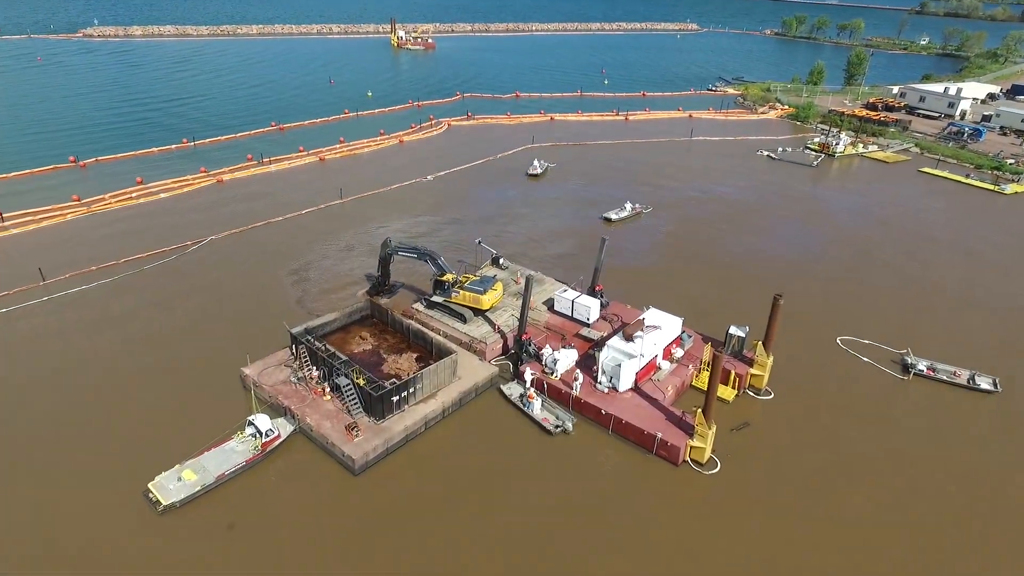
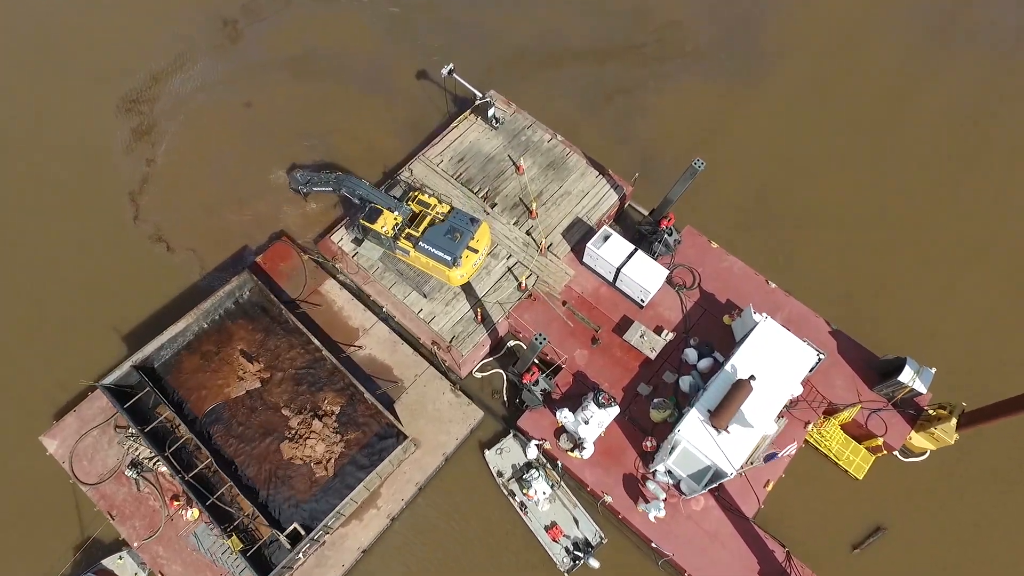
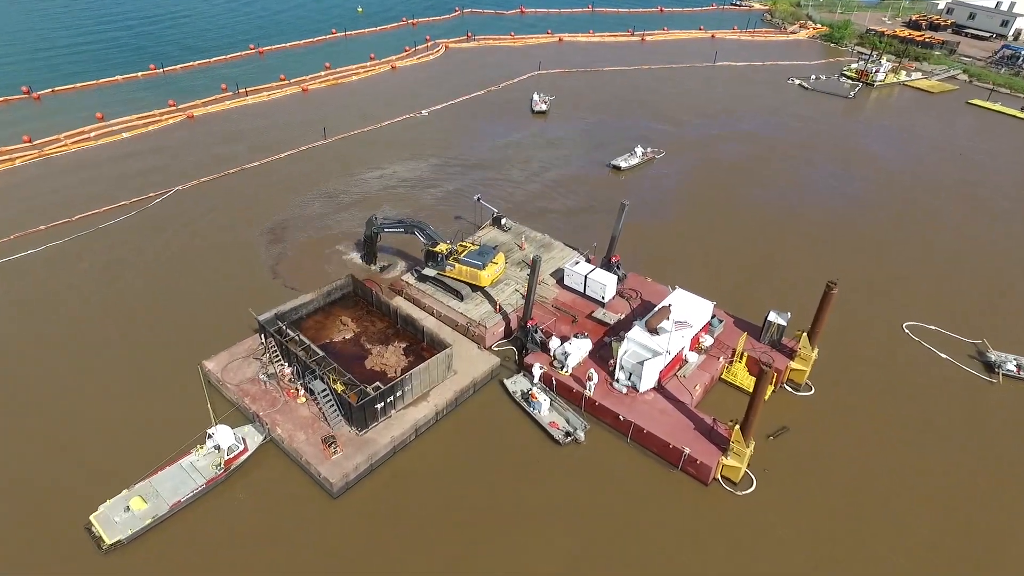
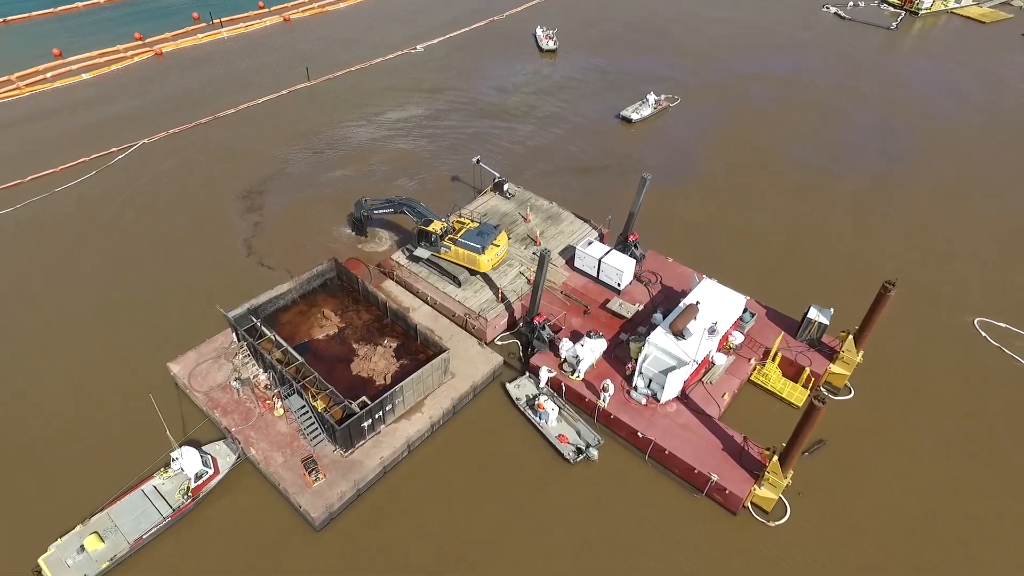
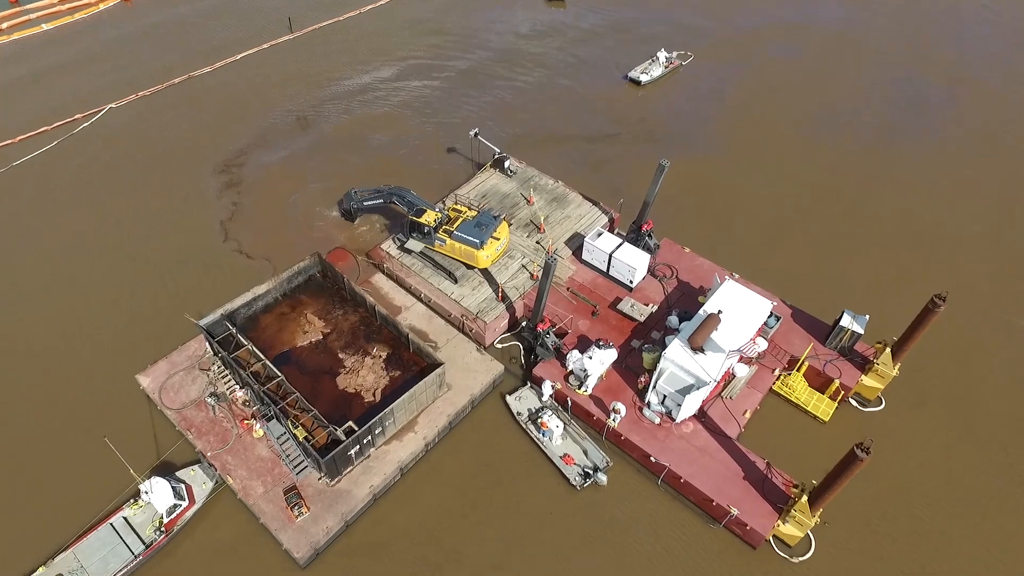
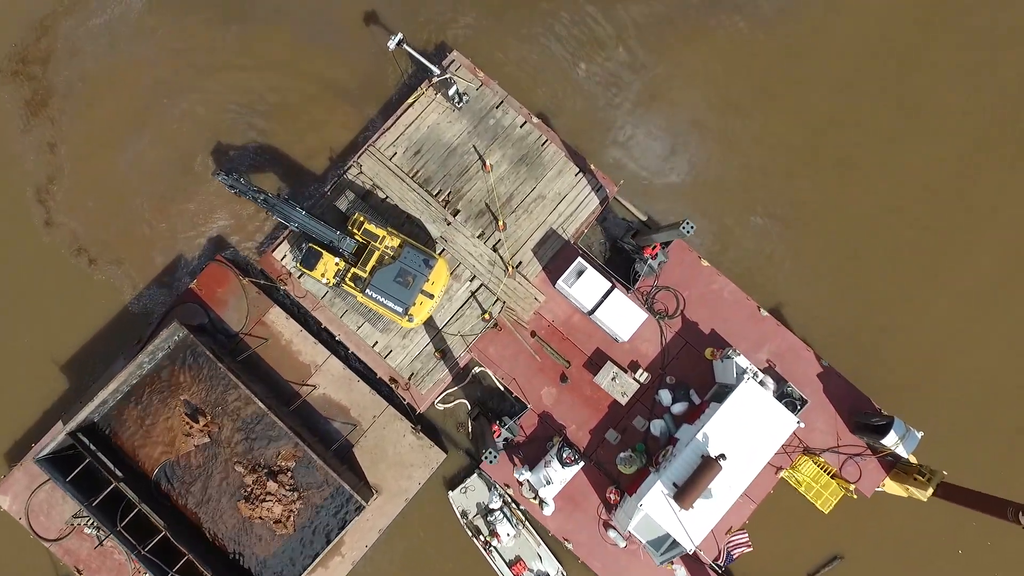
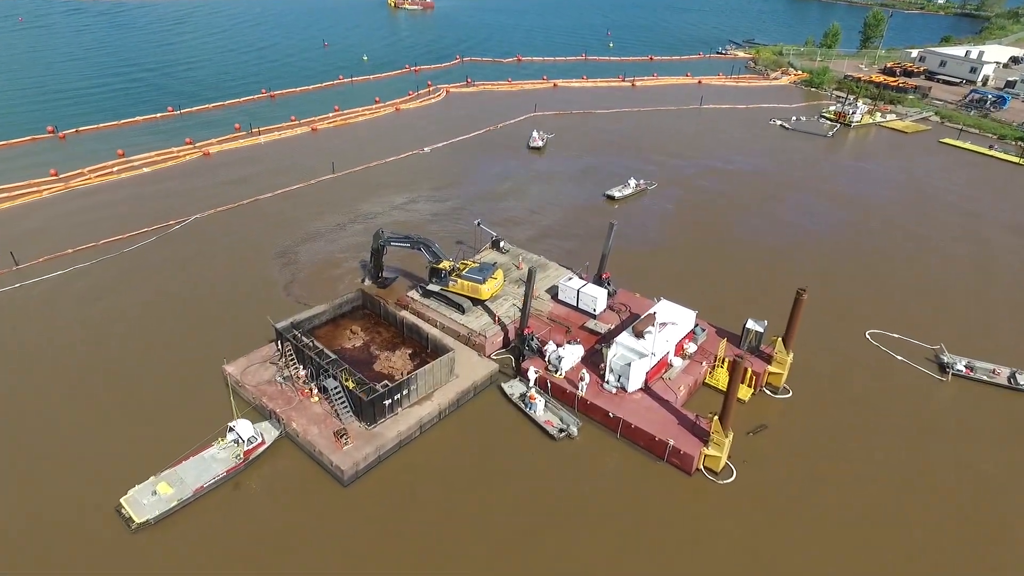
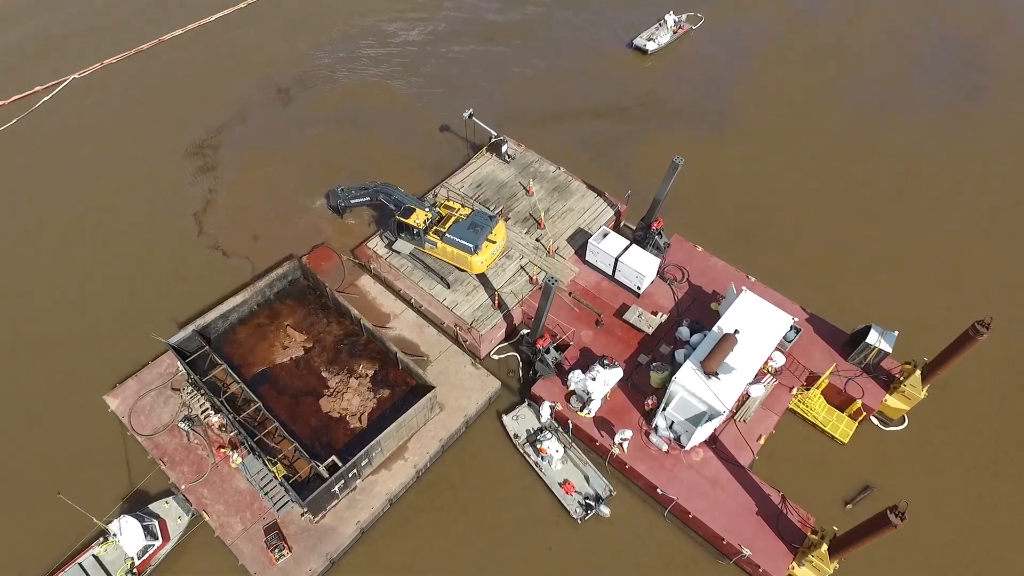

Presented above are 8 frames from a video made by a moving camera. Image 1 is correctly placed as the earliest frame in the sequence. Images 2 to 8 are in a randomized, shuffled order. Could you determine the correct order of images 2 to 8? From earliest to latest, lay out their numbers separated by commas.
7, 3, 4, 5, 8, 2, 6
